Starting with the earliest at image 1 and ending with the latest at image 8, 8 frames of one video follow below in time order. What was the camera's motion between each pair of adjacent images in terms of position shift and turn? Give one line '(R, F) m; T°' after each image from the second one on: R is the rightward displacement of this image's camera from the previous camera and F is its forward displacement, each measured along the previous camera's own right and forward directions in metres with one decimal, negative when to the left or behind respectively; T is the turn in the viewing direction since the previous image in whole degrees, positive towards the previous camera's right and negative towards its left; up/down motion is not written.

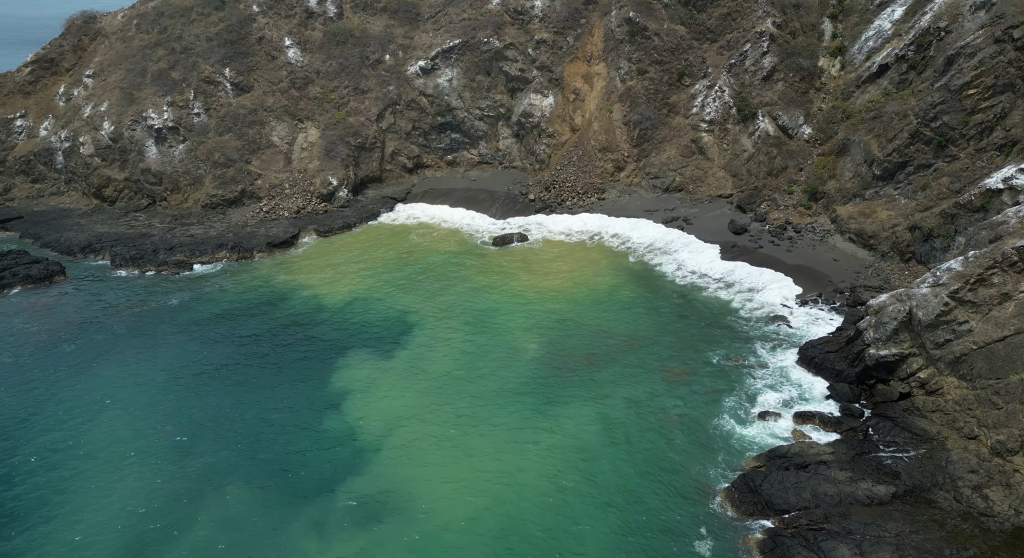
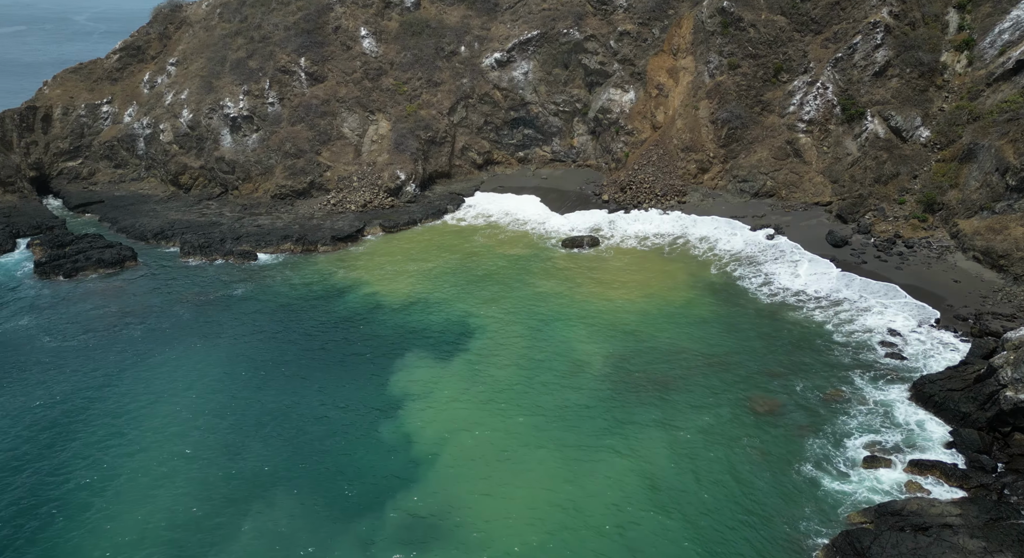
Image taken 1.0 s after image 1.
(-0.3, +2.9) m; -6°
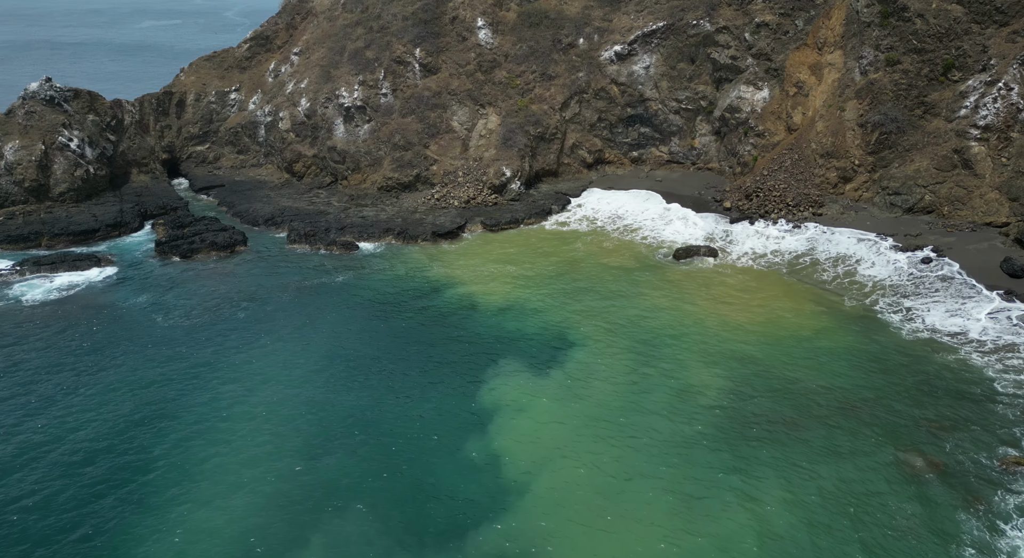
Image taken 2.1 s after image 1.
(+0.1, +3.2) m; -9°
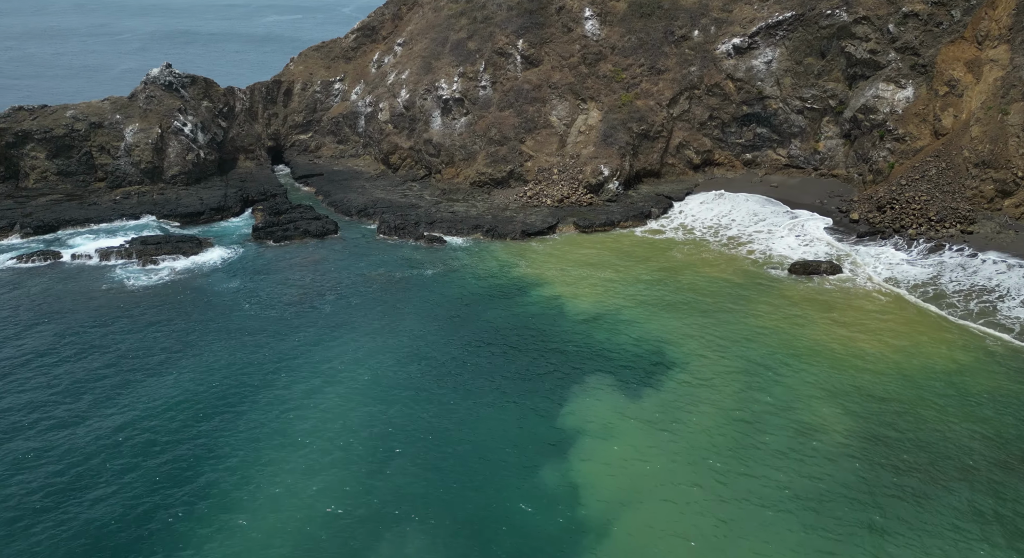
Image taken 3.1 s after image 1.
(+0.4, +3.0) m; -8°
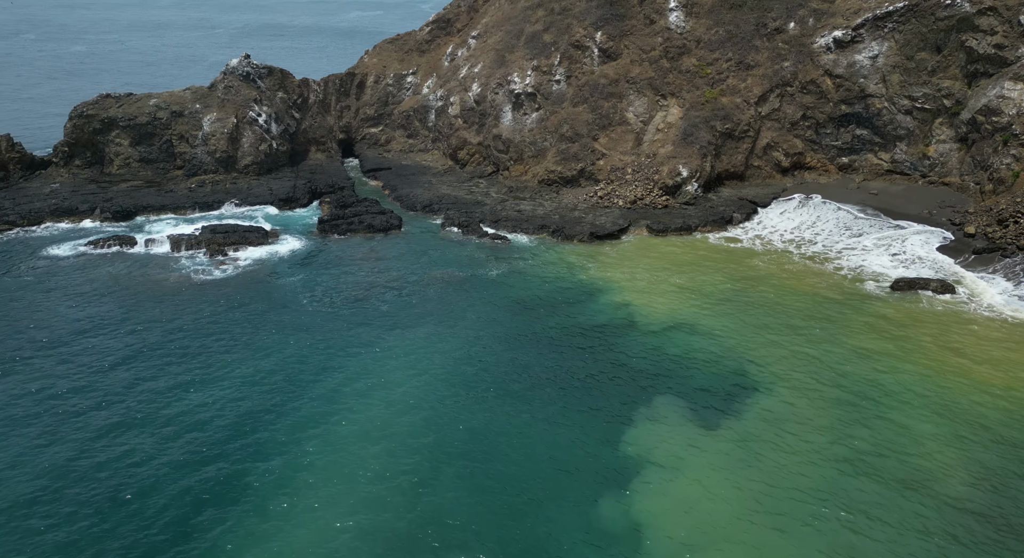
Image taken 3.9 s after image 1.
(+0.3, +2.5) m; -6°
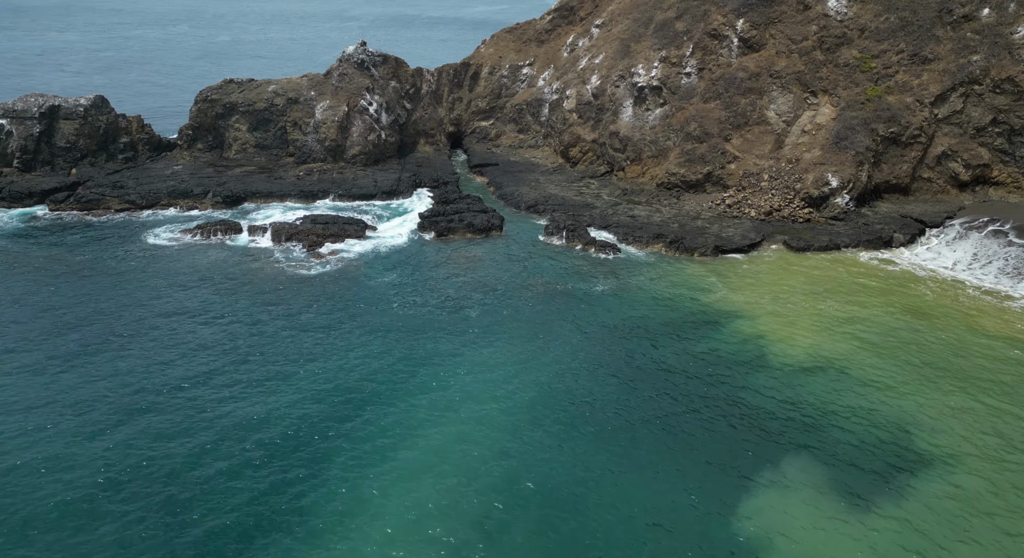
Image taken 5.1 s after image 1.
(+0.1, +4.6) m; -10°
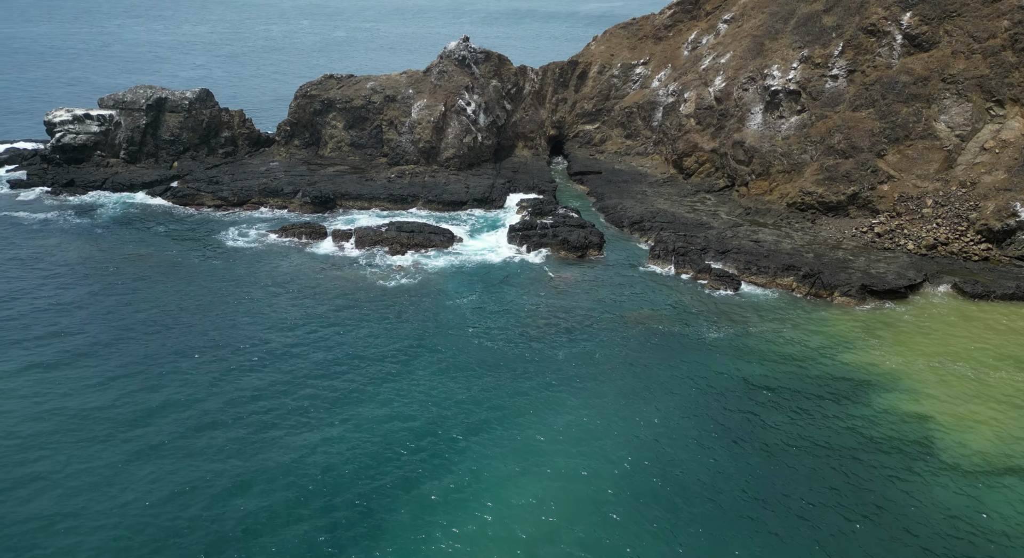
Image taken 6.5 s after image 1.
(-0.4, +4.8) m; -8°
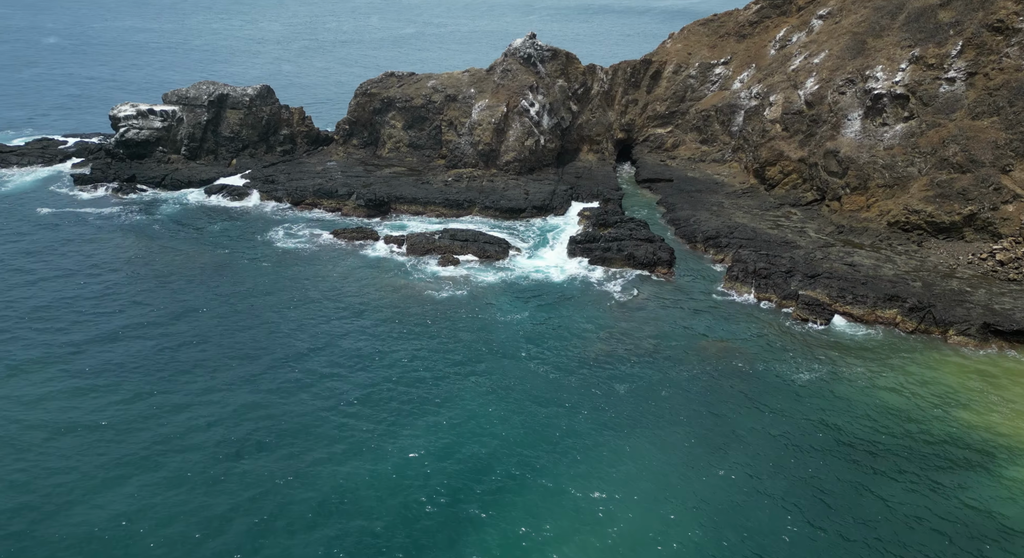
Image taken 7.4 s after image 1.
(-0.2, +3.1) m; -5°
